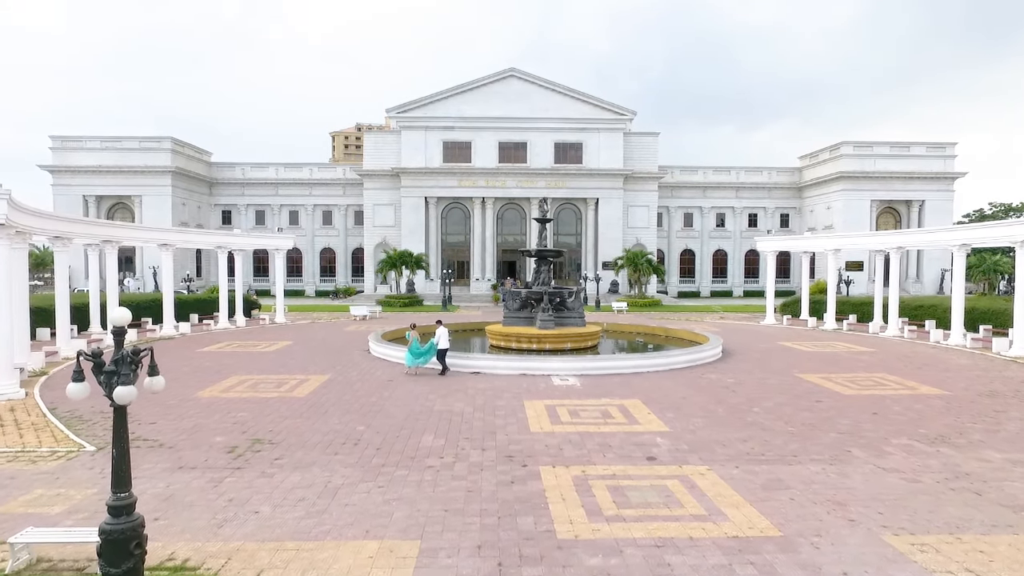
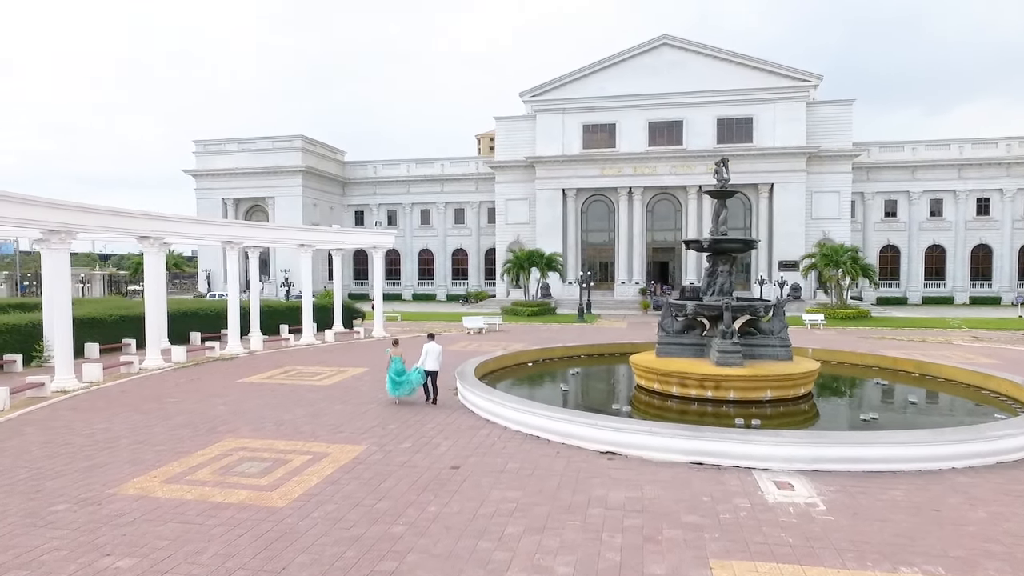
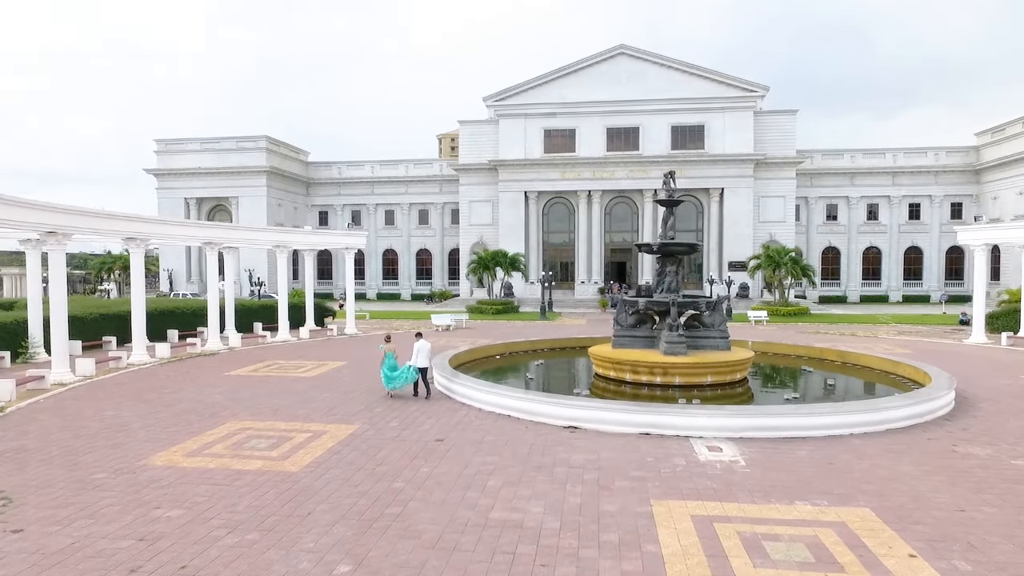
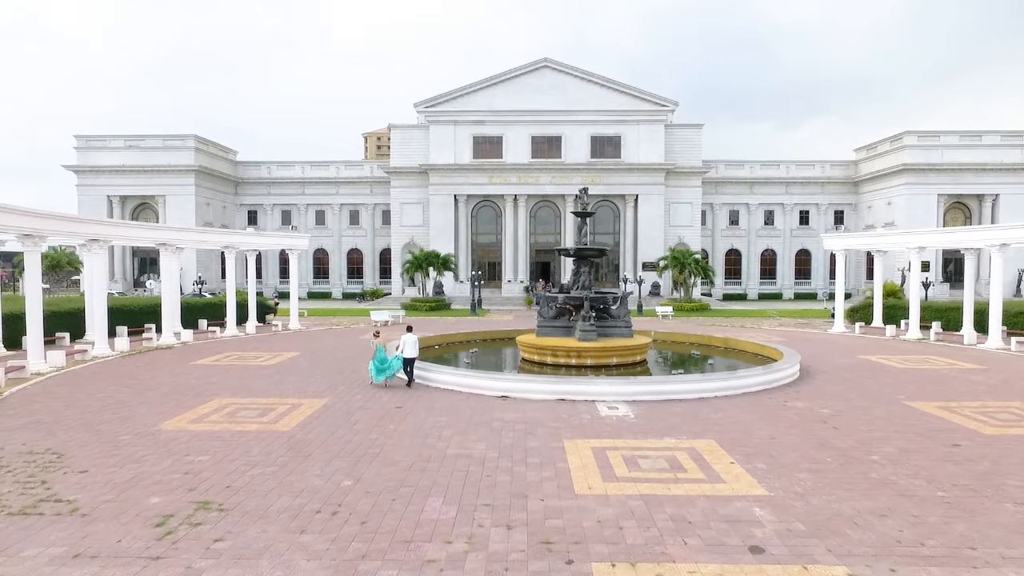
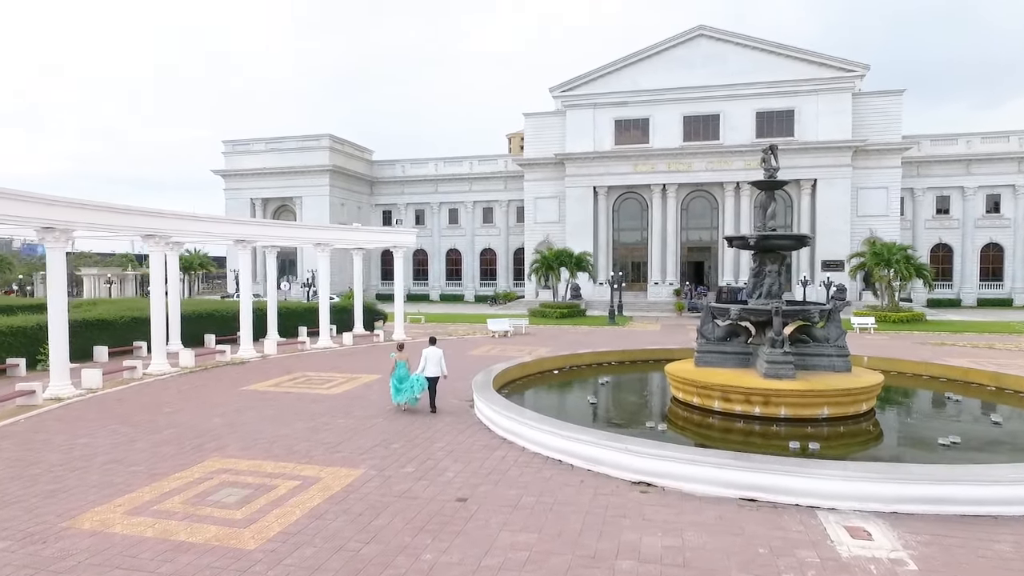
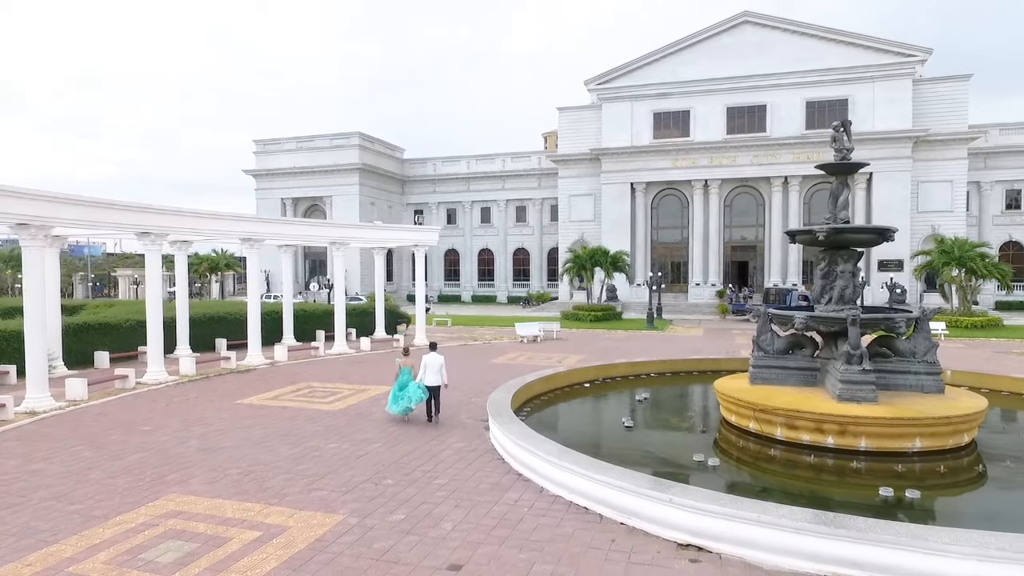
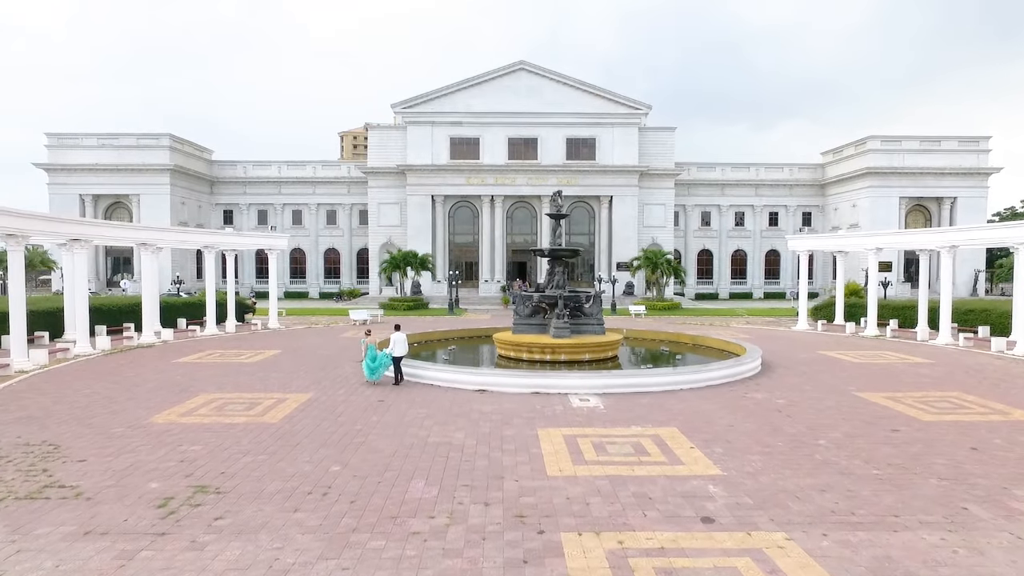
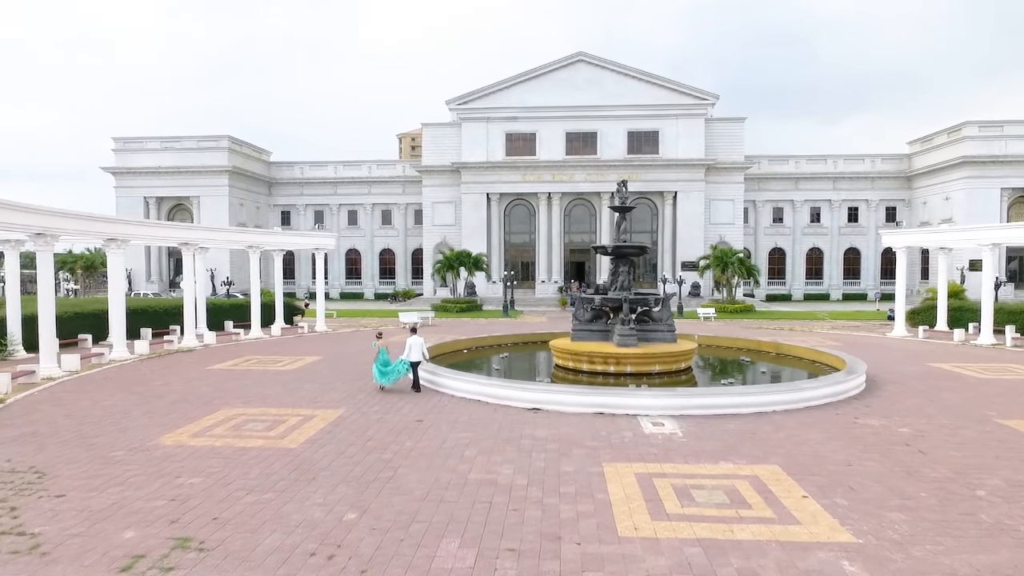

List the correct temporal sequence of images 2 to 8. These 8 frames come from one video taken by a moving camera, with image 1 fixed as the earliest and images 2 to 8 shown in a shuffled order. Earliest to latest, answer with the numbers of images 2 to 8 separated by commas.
7, 4, 8, 3, 2, 5, 6
